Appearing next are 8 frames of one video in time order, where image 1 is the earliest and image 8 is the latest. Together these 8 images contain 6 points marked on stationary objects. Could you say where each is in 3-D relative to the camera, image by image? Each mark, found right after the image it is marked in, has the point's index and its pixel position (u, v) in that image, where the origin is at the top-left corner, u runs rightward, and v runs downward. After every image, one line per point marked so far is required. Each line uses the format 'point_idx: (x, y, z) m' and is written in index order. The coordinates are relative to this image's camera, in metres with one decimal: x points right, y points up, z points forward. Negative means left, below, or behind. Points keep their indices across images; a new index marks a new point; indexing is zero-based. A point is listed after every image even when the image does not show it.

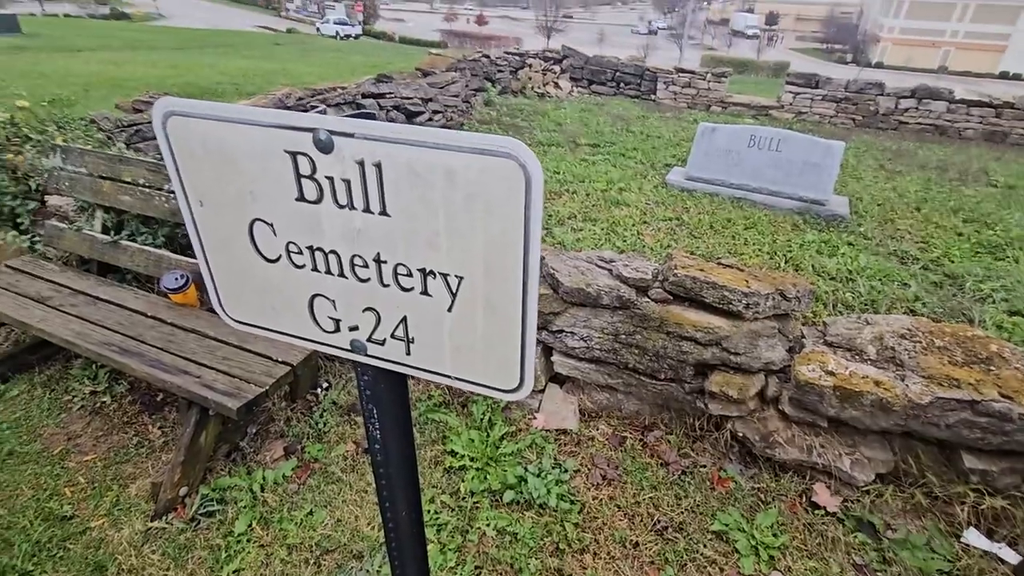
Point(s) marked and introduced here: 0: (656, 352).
0: (+0.6, -0.3, +2.0) m
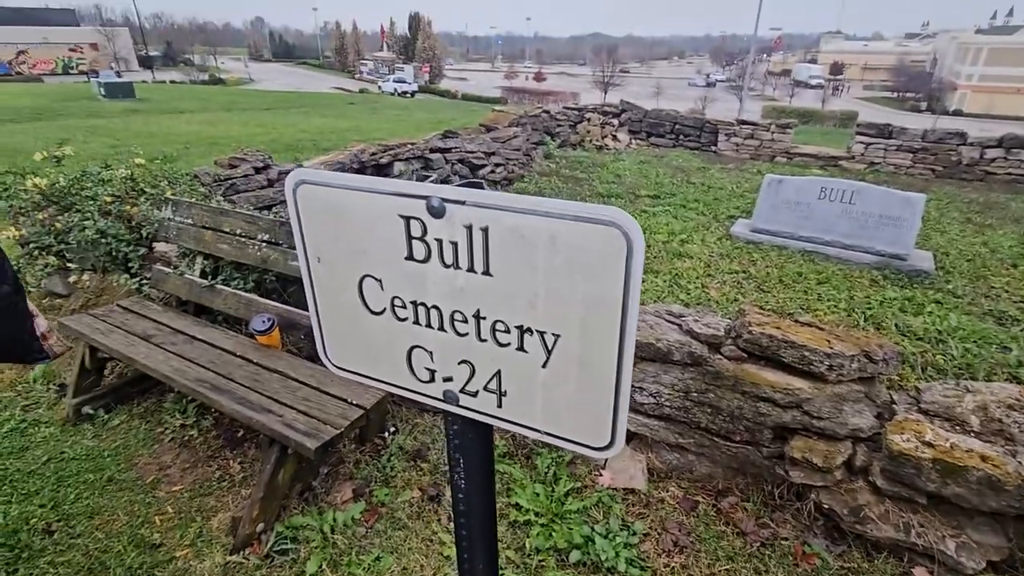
0: (+0.8, -0.5, +1.9) m
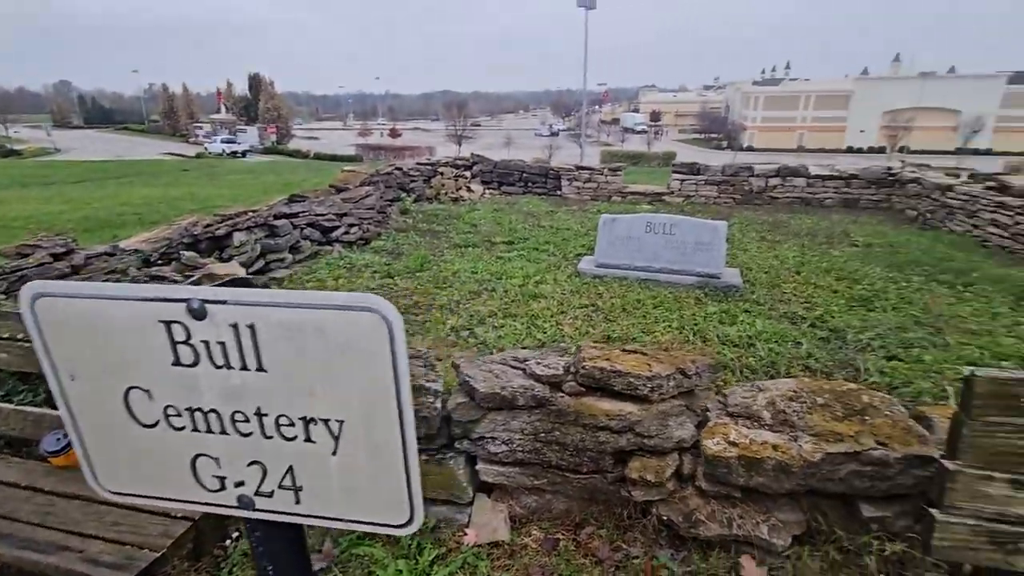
0: (+0.3, -0.6, +2.0) m
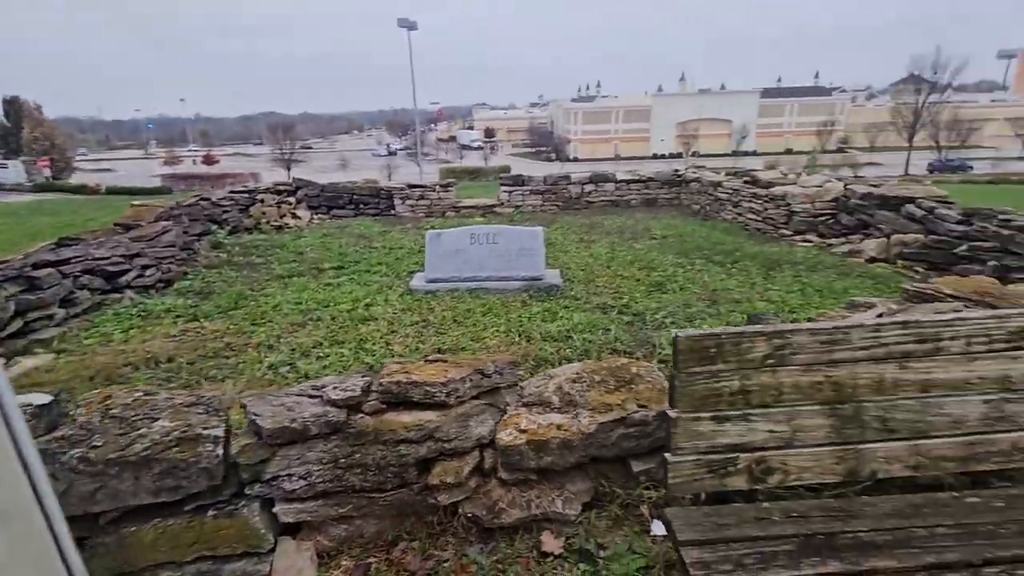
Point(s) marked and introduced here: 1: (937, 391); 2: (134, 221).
0: (-0.5, -0.7, +2.0) m
1: (+1.4, -0.3, +1.7) m
2: (-6.0, +1.1, +8.0) m
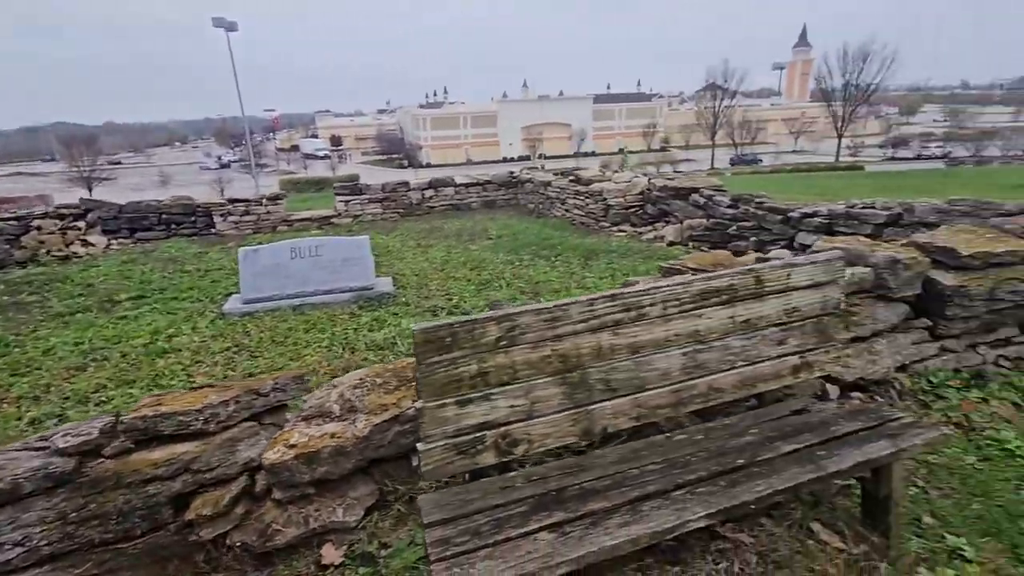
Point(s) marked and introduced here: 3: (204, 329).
0: (-1.4, -0.8, +1.8) m
1: (+0.5, -0.2, +2.0) m
2: (-8.3, +0.3, +6.2) m
3: (-3.2, -0.4, +5.2) m
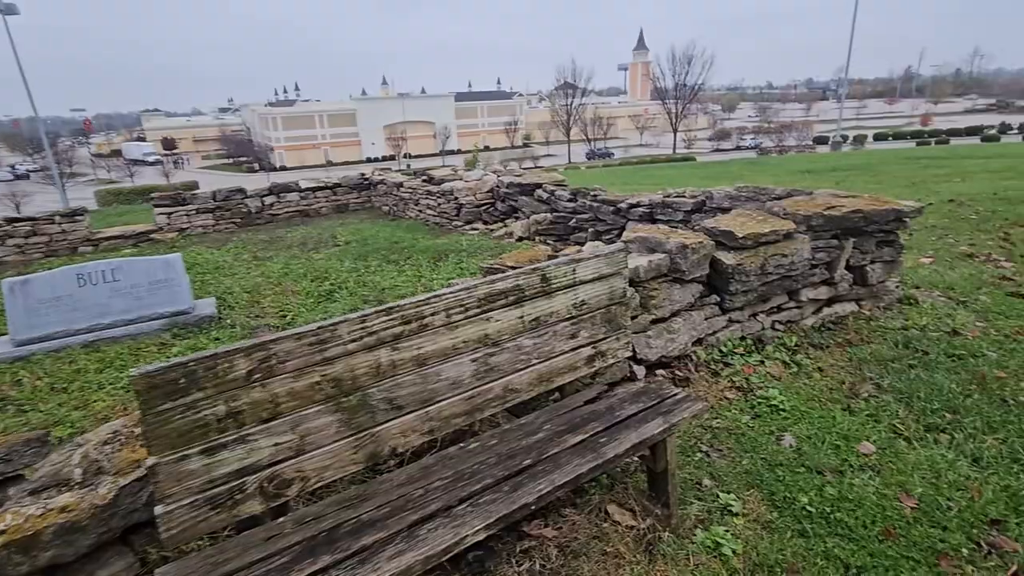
0: (-2.1, -1.0, +1.3) m
1: (-0.3, -0.3, +1.9) m
2: (-9.9, -0.5, +4.0) m
3: (-4.6, -0.8, +4.2) m
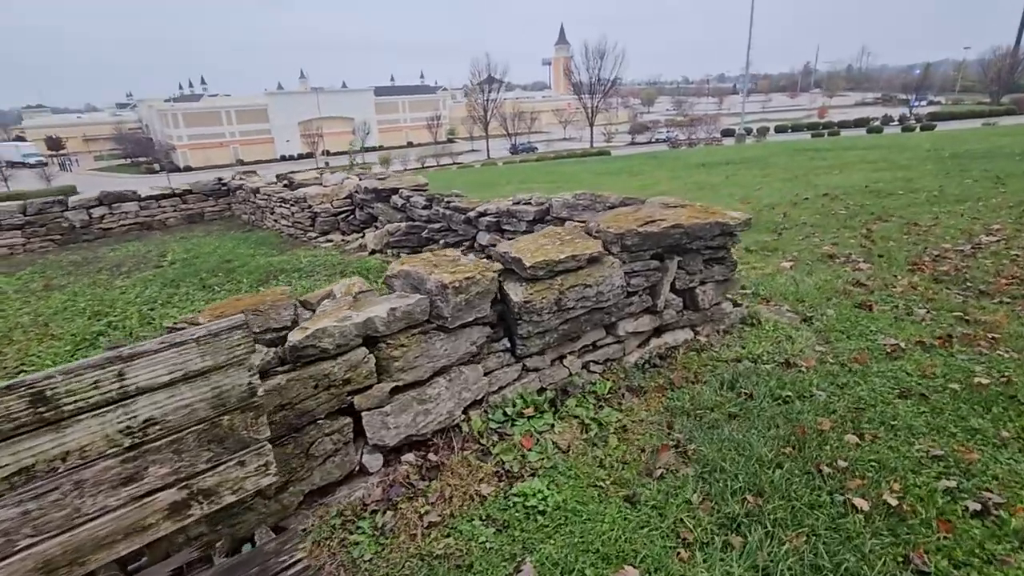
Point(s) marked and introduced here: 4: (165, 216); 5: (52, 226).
0: (-3.2, -1.4, +0.2) m
1: (-1.6, -0.6, +1.0) m
2: (-11.4, -1.3, +1.8) m
3: (-6.1, -1.3, +2.7) m
4: (-7.1, +1.5, +10.3) m
5: (-8.4, +1.1, +9.2) m
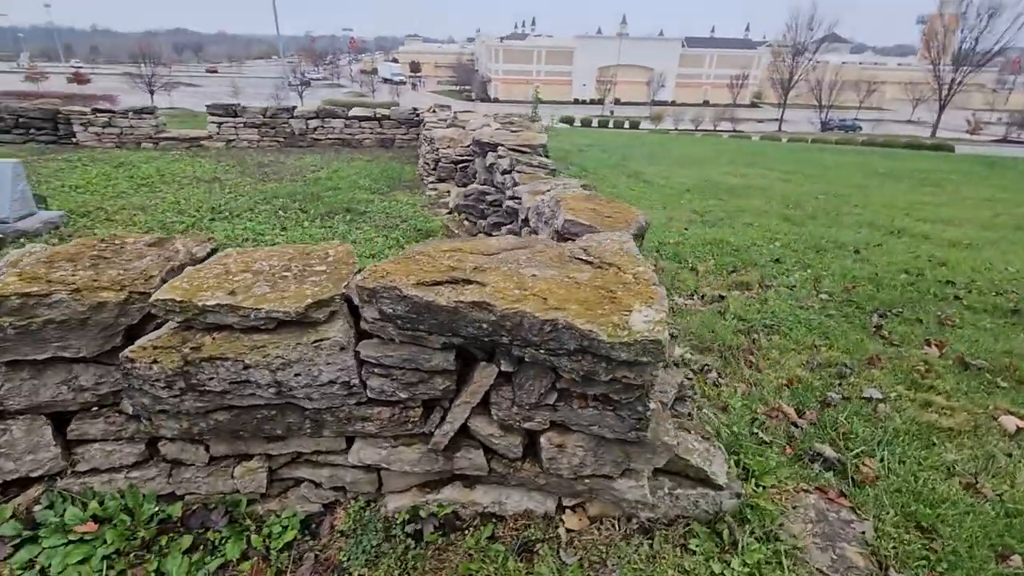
0: (-5.7, -0.6, +1.0) m
1: (-3.7, -0.3, +0.9) m
2: (-11.7, +1.9, +6.1) m
3: (-6.9, +0.4, +4.6) m
4: (-3.4, +3.4, +11.3) m
5: (-5.1, +3.4, +11.0) m
